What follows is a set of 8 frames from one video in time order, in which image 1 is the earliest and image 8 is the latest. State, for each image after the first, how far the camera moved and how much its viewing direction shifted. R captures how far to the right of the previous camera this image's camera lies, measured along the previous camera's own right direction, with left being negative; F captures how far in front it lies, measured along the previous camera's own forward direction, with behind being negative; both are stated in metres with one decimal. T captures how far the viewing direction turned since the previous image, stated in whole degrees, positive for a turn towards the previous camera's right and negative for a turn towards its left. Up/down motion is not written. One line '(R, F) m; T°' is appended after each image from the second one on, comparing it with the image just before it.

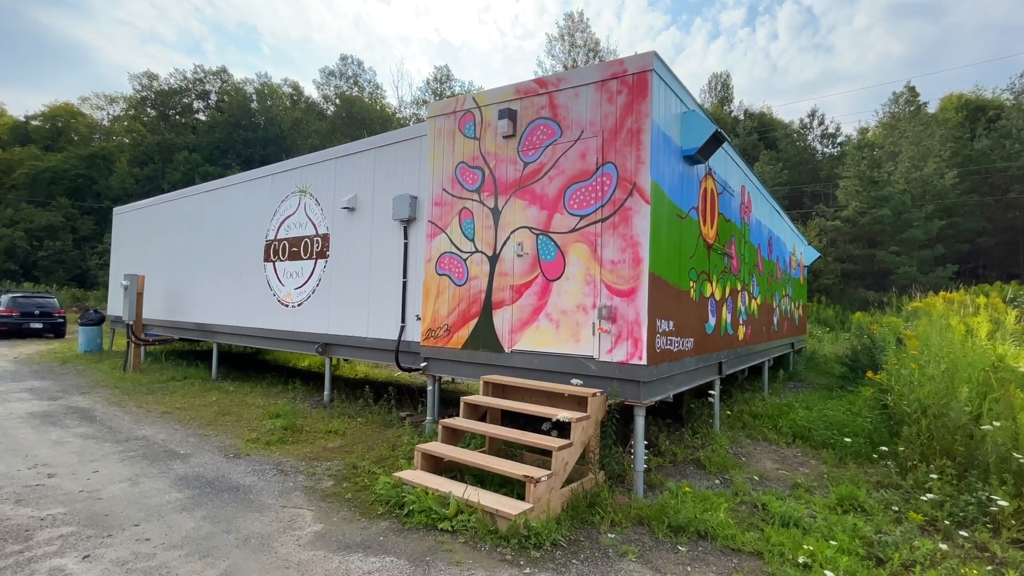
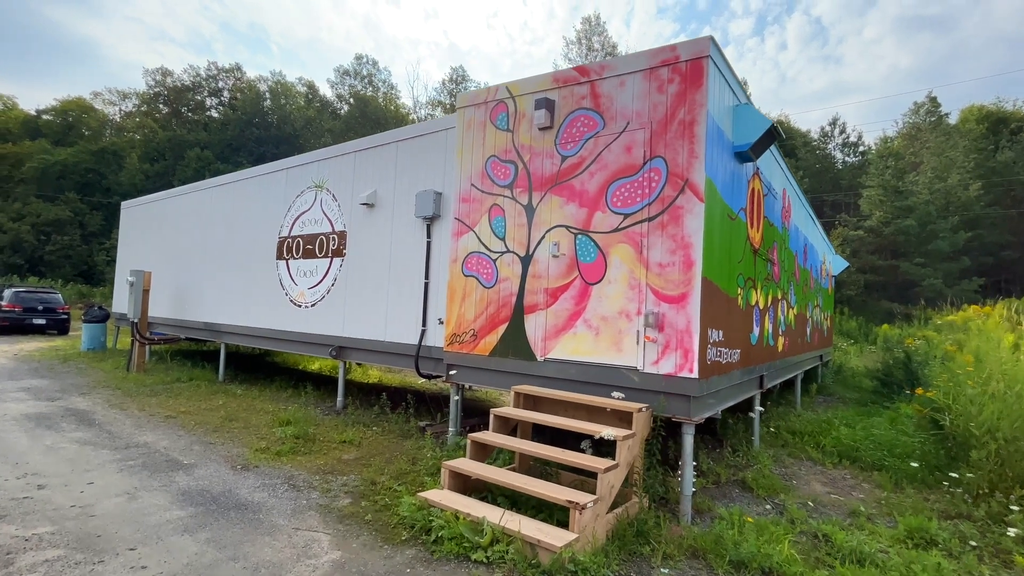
(-0.3, +0.3) m; 0°
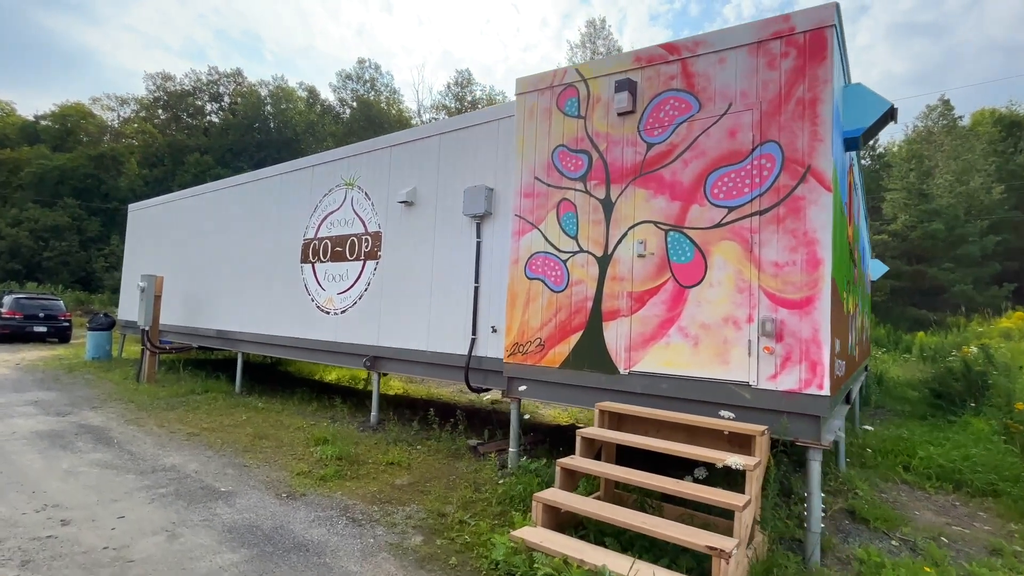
(-0.6, +0.5) m; 0°
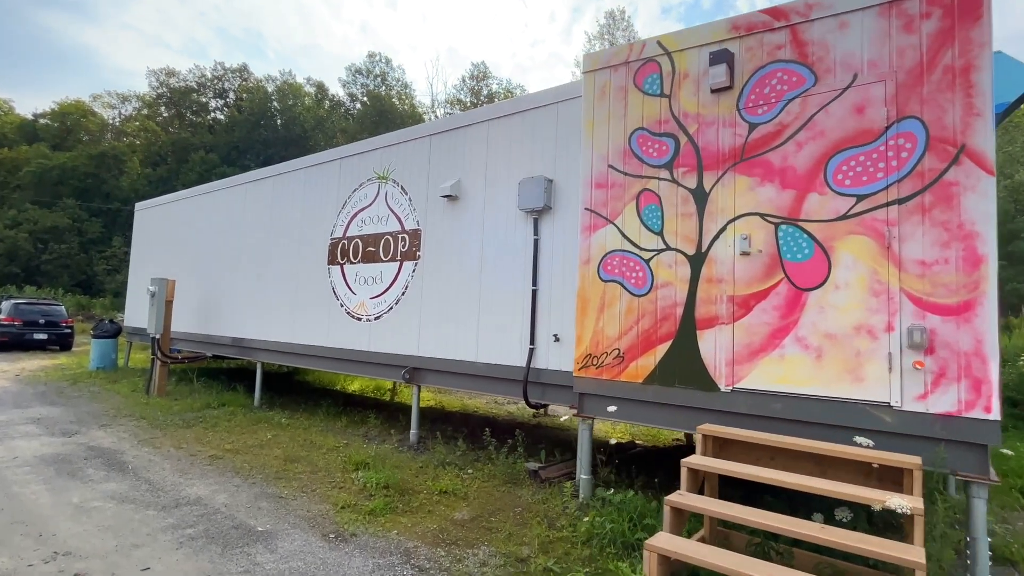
(-0.5, +0.5) m; 0°
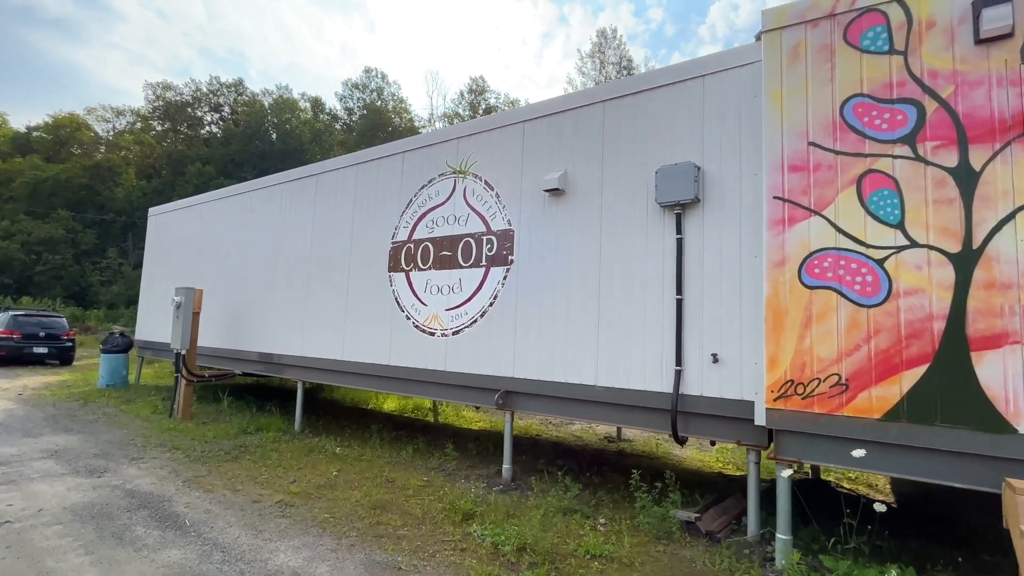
(-1.2, +0.8) m; +1°
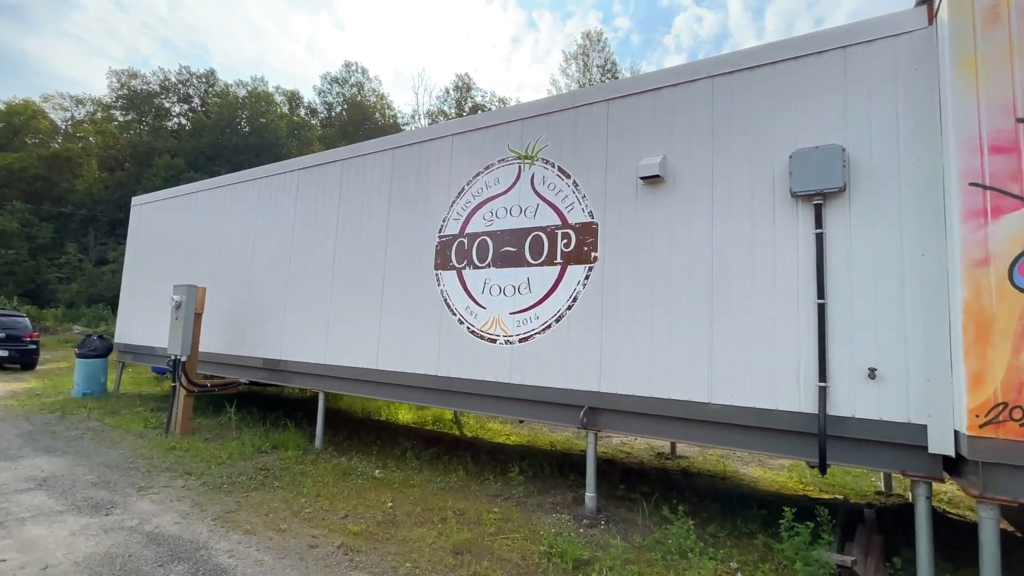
(-0.9, +0.6) m; +3°
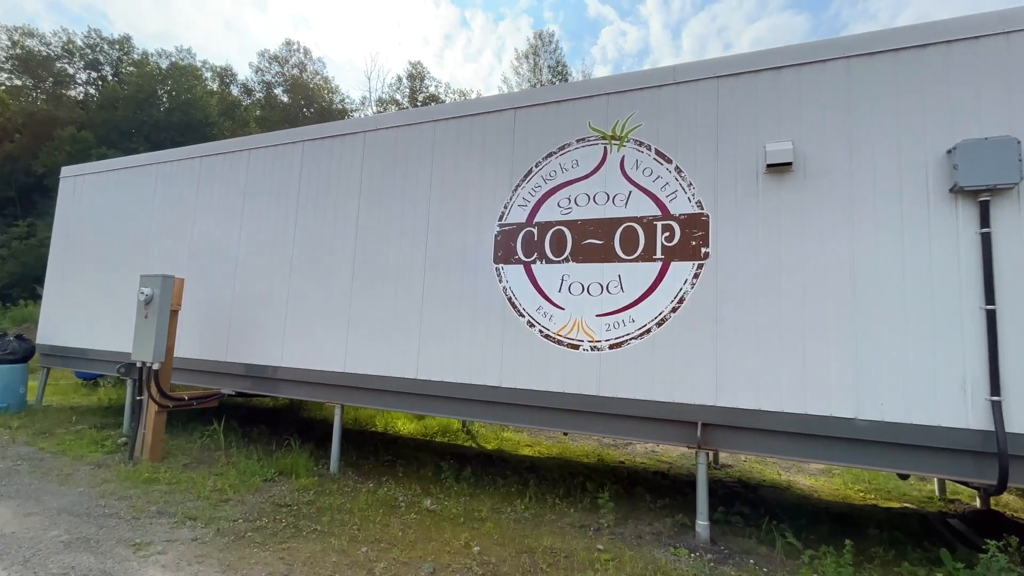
(-1.2, +0.7) m; +8°
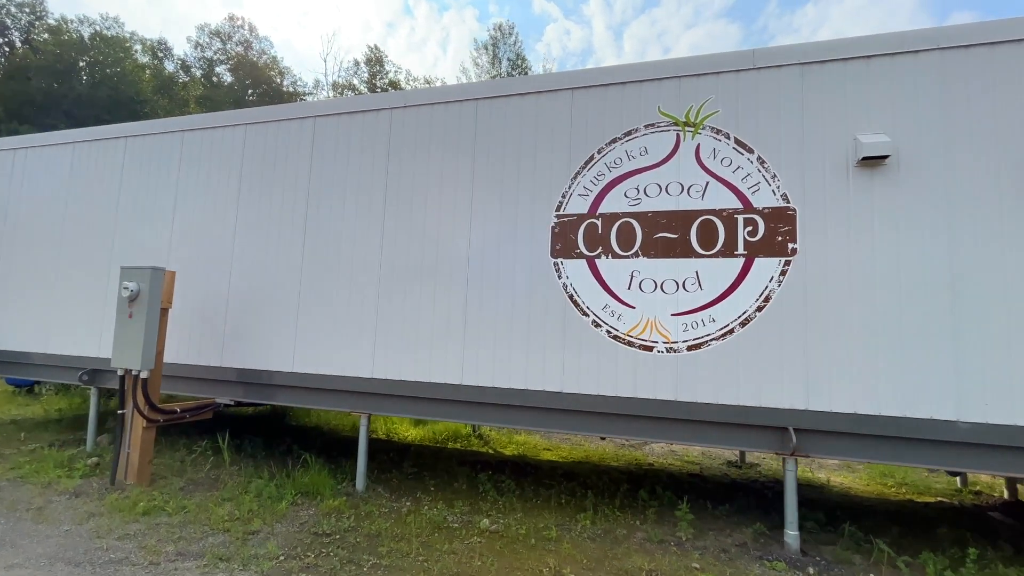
(-0.9, +0.4) m; +6°
